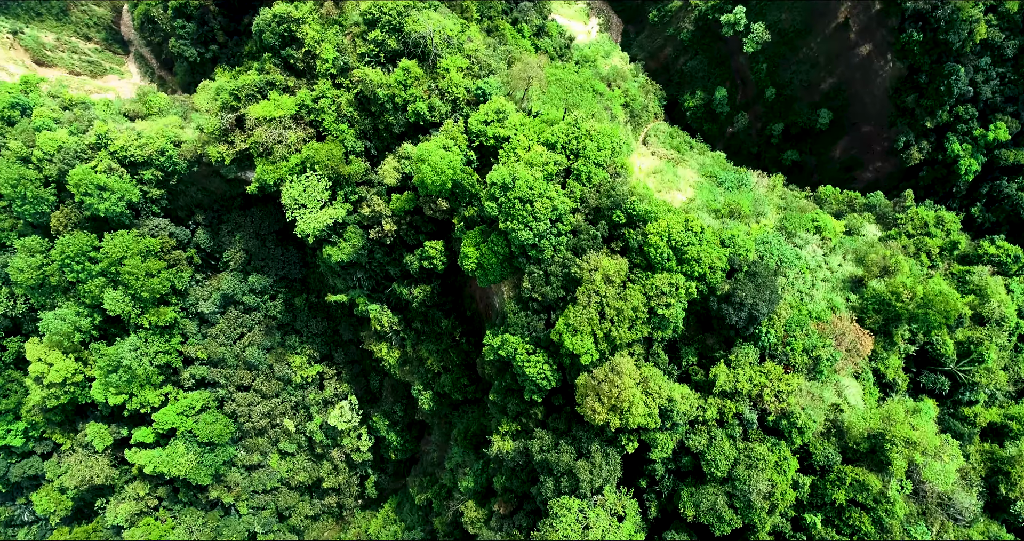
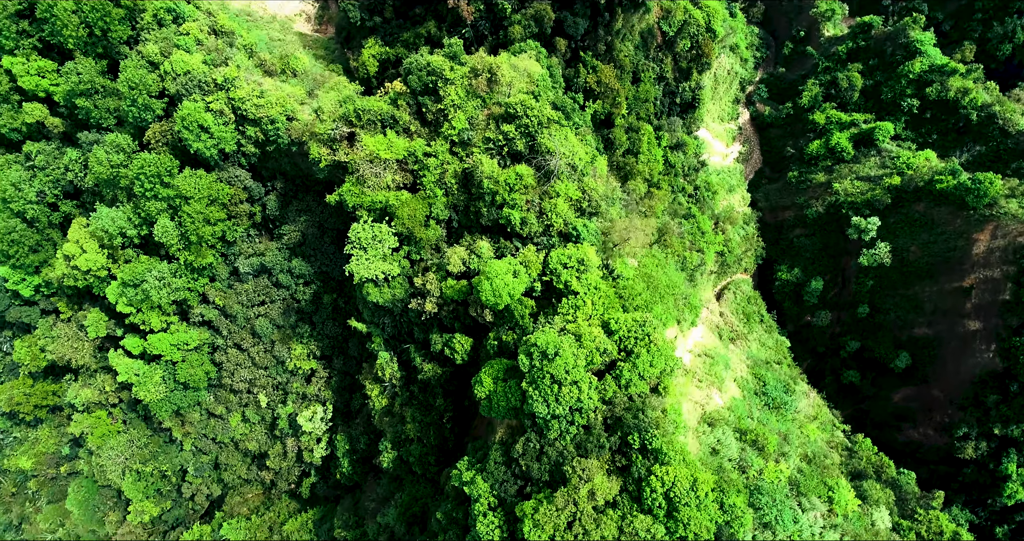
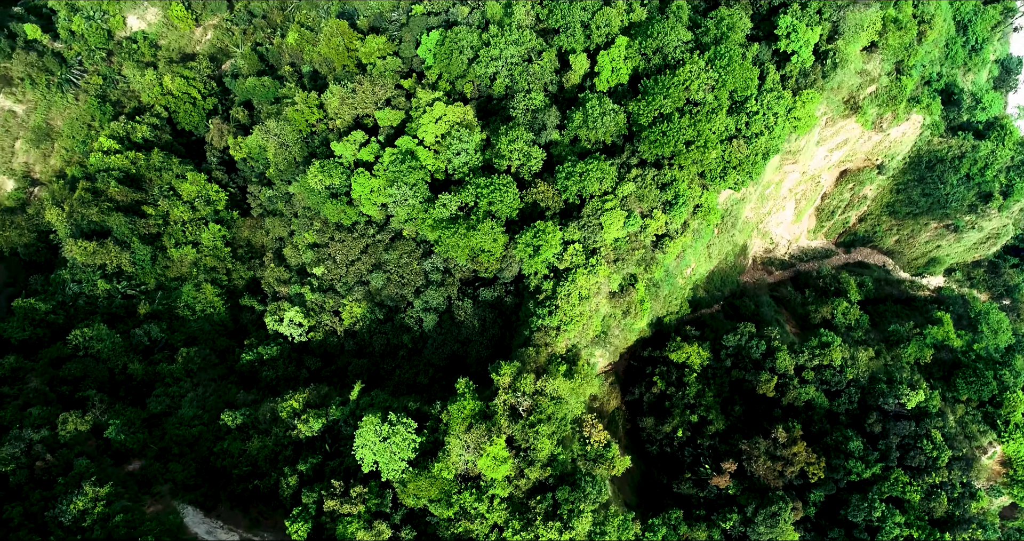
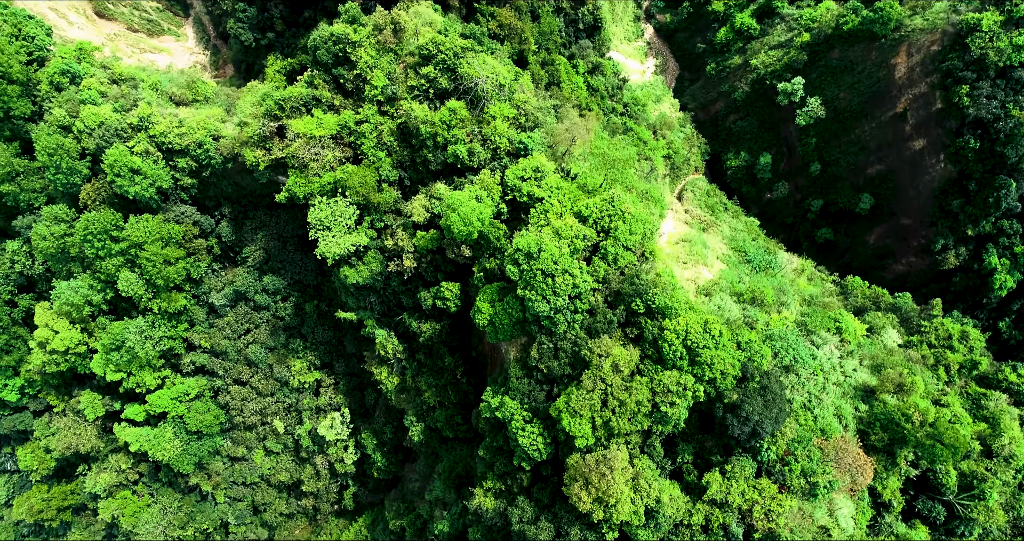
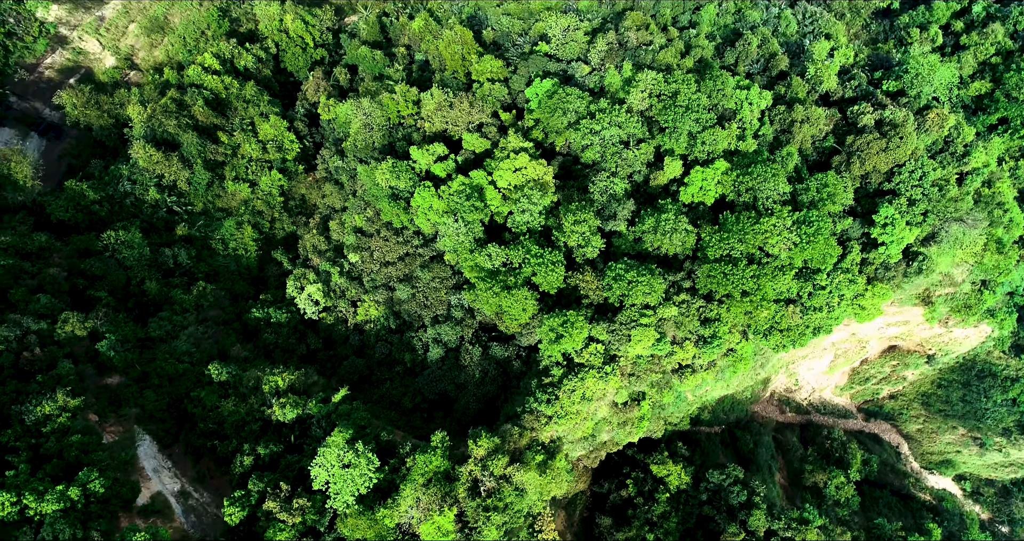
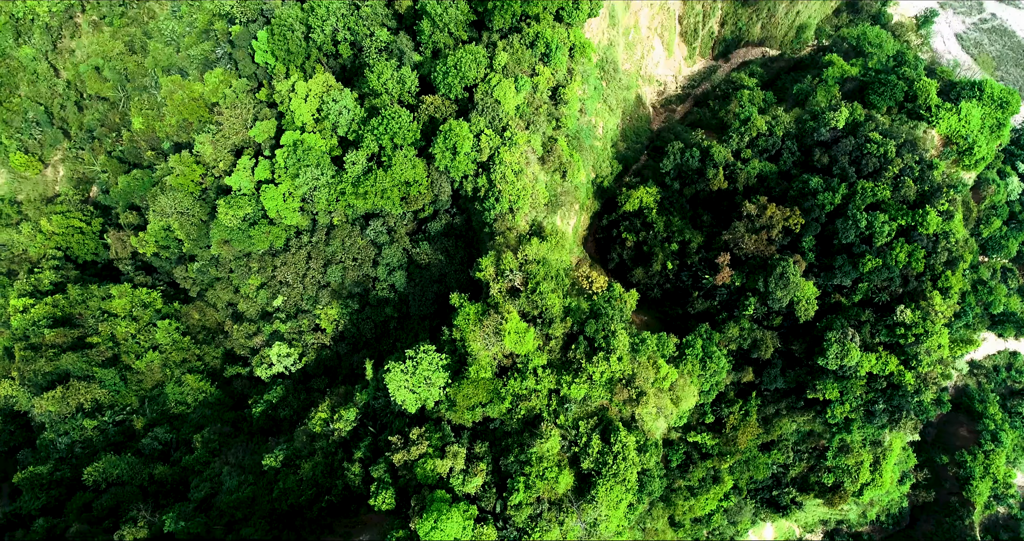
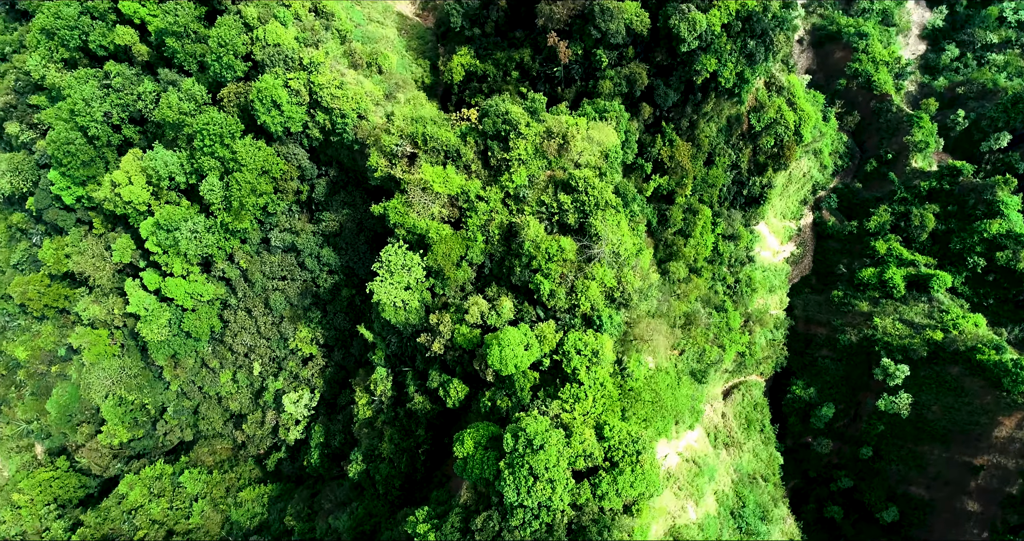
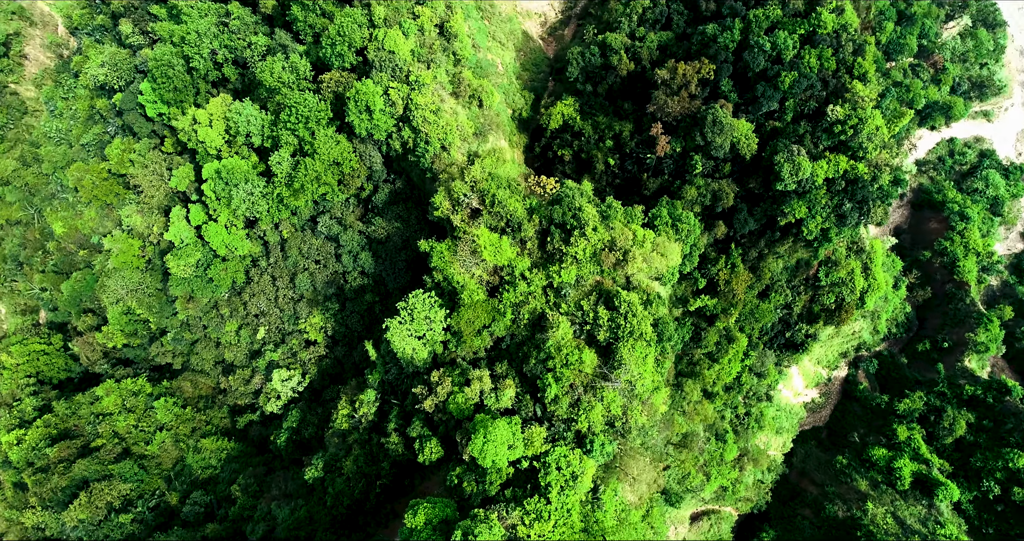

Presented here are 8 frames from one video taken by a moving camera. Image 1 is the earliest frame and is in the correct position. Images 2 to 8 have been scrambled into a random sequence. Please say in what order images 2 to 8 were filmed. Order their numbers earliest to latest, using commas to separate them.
4, 2, 7, 8, 6, 3, 5
